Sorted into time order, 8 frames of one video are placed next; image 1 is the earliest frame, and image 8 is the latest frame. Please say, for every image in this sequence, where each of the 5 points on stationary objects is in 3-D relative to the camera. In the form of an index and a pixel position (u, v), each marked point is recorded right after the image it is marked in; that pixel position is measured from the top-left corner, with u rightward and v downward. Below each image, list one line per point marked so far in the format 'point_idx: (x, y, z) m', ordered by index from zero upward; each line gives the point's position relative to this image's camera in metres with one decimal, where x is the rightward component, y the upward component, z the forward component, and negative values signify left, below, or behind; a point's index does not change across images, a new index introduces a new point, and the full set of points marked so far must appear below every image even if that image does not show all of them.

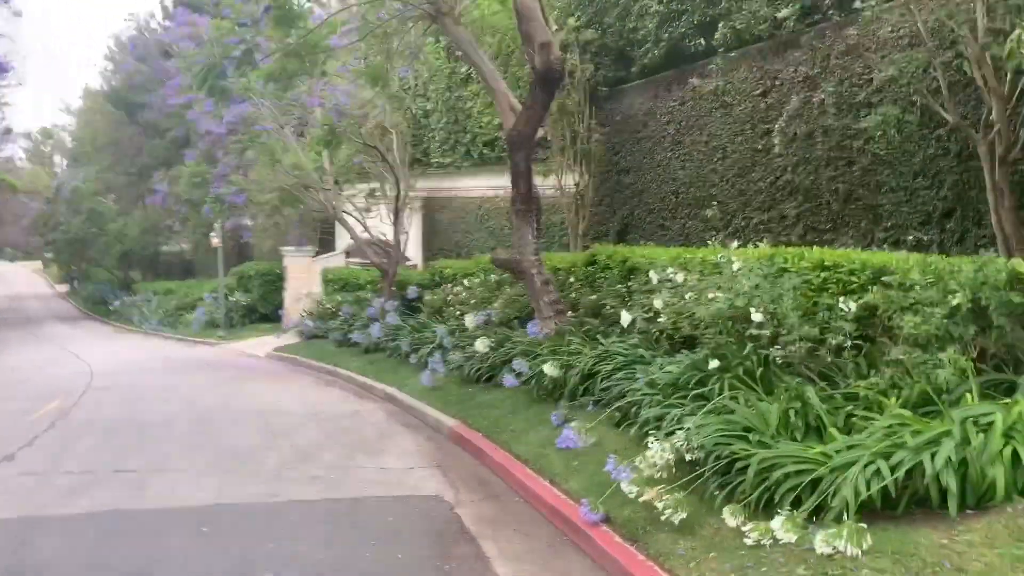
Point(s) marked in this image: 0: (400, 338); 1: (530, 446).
0: (-1.9, -0.8, +15.1) m
1: (+0.2, -1.3, +7.5) m
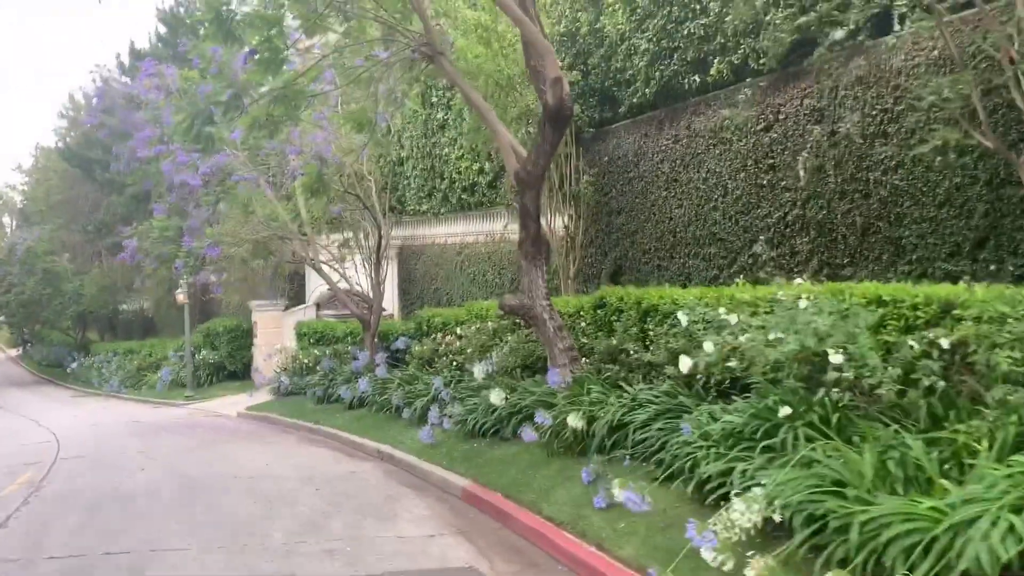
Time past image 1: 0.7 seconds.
0: (-2.0, -1.7, +14.4) m
1: (+0.4, -1.7, +6.9) m
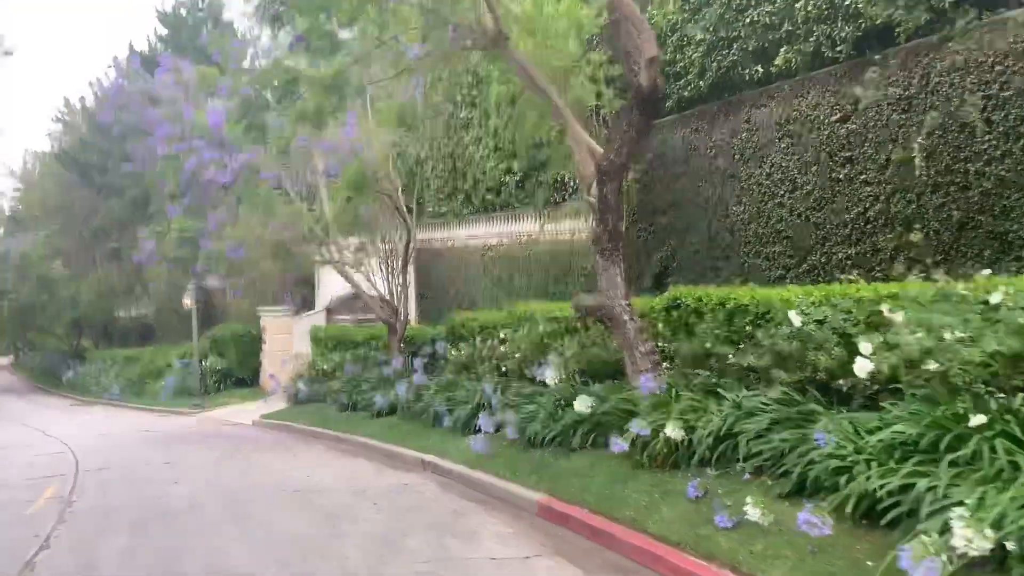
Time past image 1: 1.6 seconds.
0: (-1.3, -1.7, +13.8) m
1: (+1.2, -1.7, +6.3) m
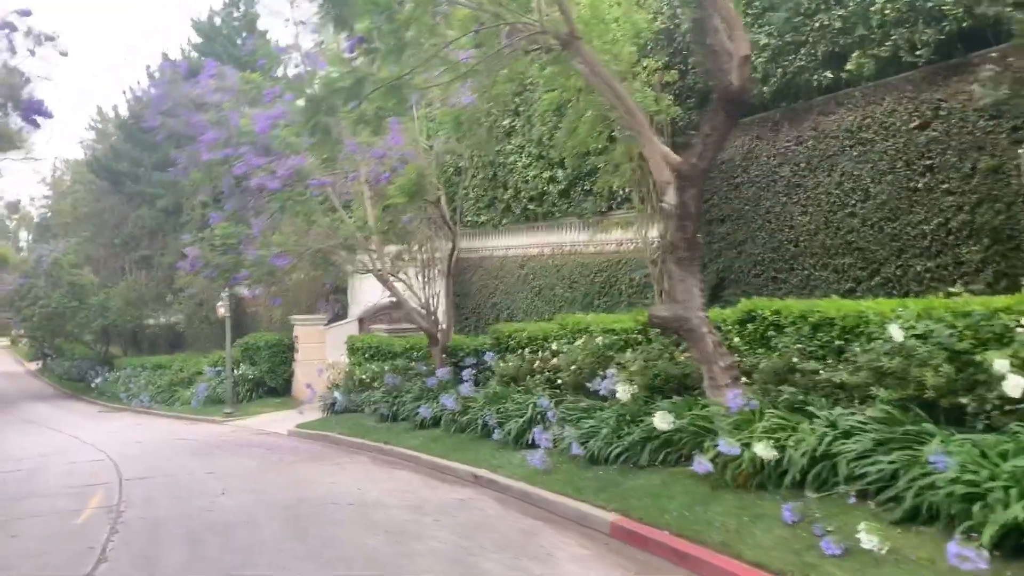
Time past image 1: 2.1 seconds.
0: (-0.5, -1.9, +13.4) m
1: (+1.7, -1.8, +5.9) m
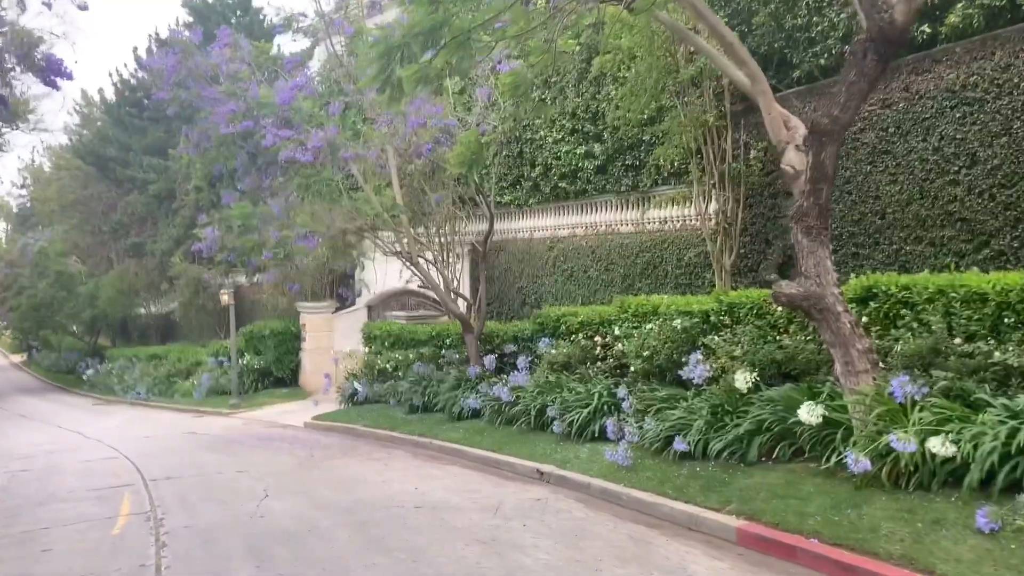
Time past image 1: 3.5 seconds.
0: (+0.2, -1.6, +12.5) m
1: (+2.7, -1.6, +5.0) m
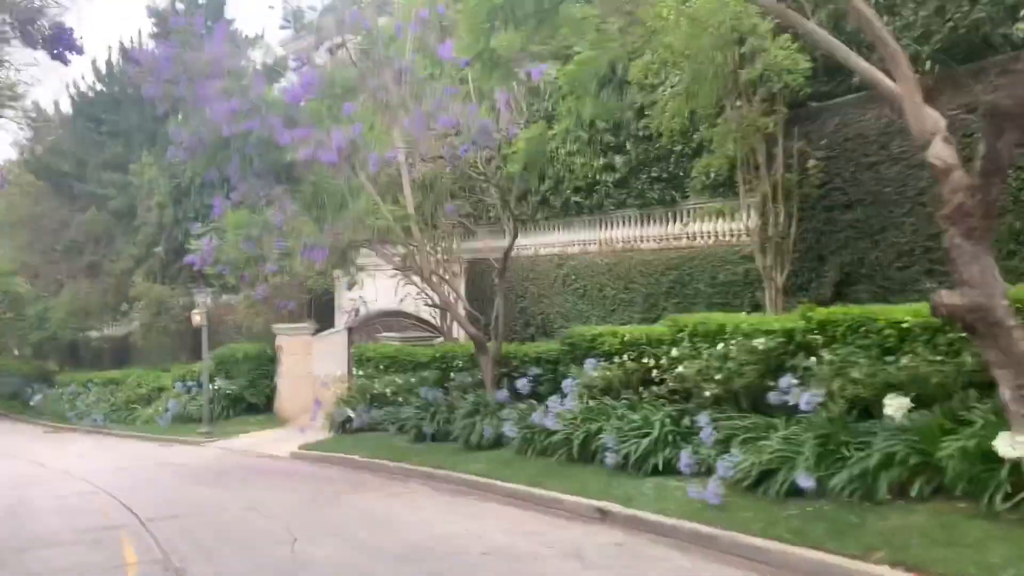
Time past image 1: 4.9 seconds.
0: (+0.7, -1.8, +11.3) m
1: (+3.6, -1.6, +4.0) m
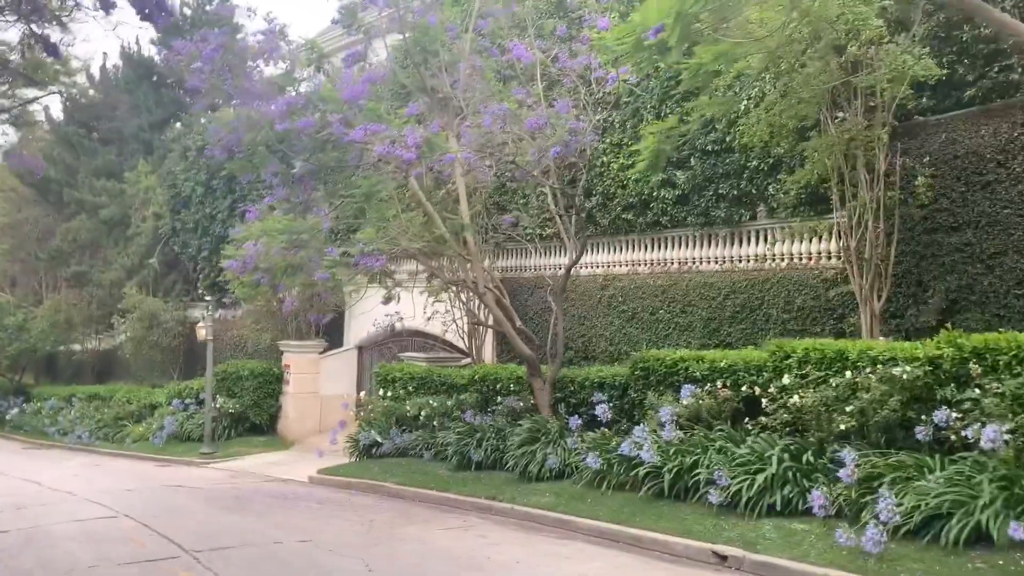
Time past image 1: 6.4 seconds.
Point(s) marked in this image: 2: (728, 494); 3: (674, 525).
0: (+1.7, -2.0, +10.3) m
1: (+4.7, -1.7, +3.1) m
2: (+2.2, -2.1, +9.1) m
3: (+1.7, -2.5, +9.2) m
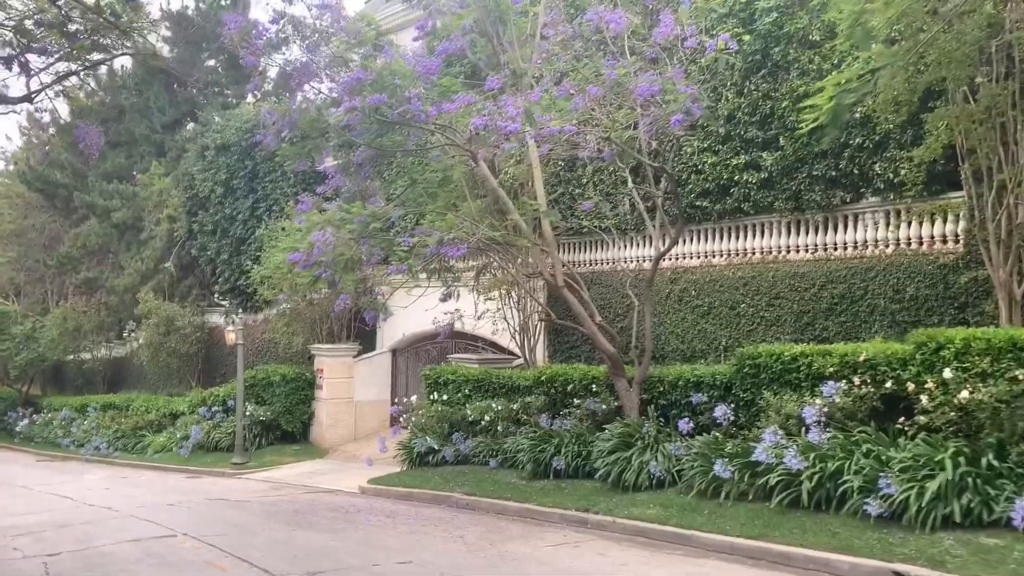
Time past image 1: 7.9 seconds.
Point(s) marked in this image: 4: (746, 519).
0: (+2.9, -1.9, +9.2) m
1: (+6.0, -1.5, +2.0) m
2: (+3.5, -2.0, +8.0) m
3: (+3.0, -2.3, +8.1) m
4: (+2.5, -2.4, +9.1) m
